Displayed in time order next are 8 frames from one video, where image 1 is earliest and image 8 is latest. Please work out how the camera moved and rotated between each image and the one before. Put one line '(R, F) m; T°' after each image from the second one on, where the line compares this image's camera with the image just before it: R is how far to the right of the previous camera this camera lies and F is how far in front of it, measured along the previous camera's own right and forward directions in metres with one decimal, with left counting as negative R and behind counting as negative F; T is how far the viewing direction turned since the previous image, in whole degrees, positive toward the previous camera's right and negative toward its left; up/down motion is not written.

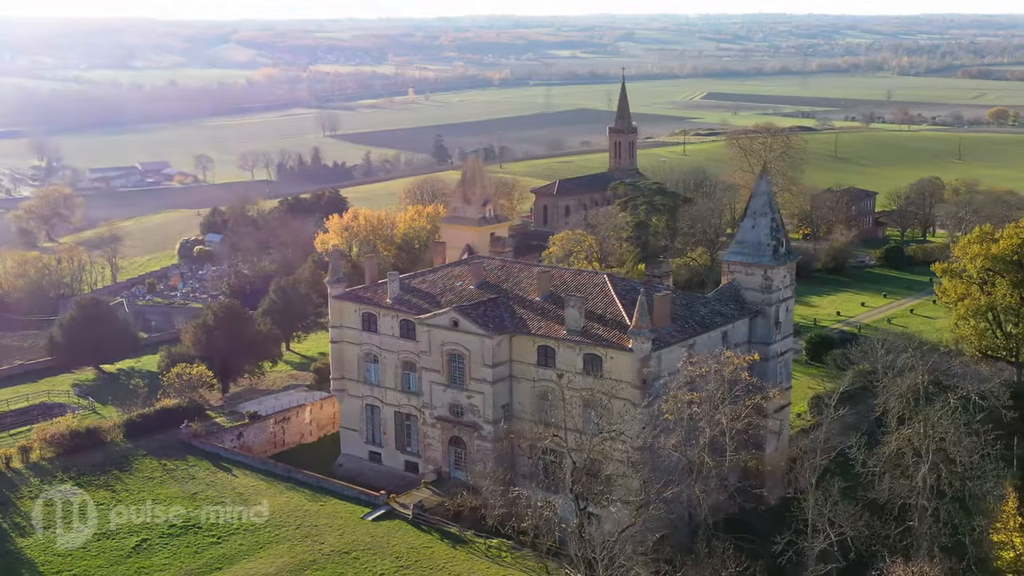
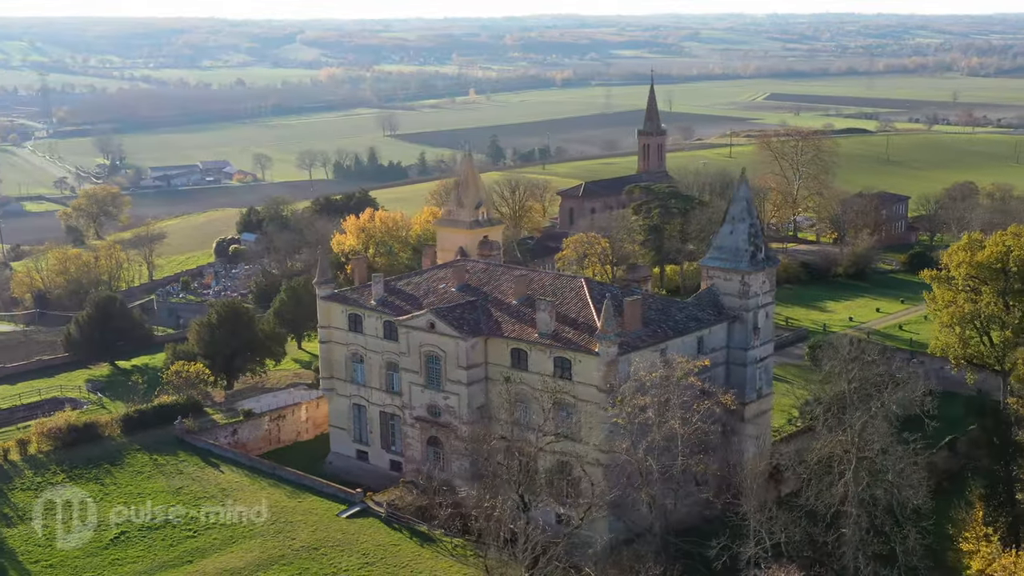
(+2.8, -0.5) m; -3°
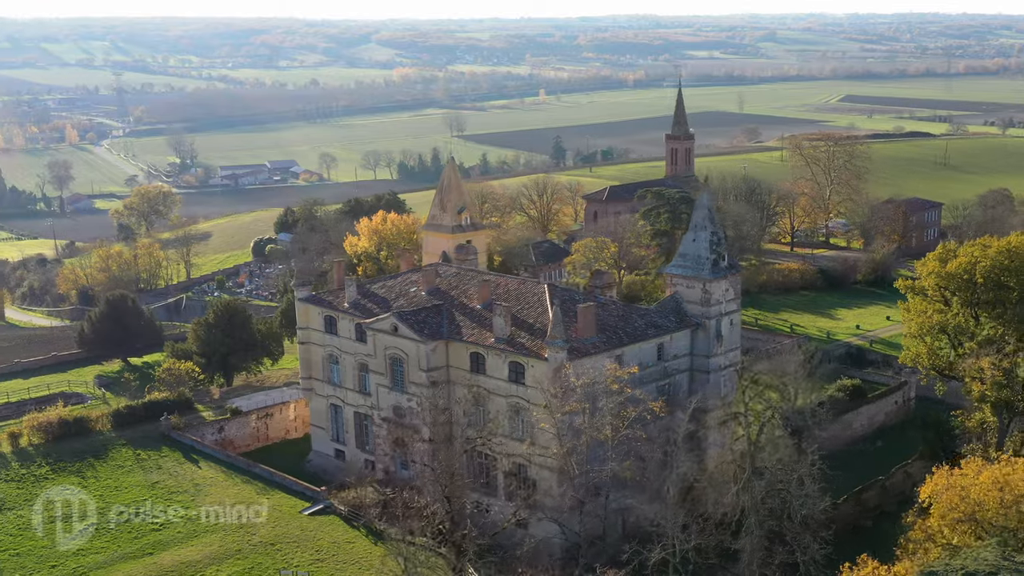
(+3.6, -0.6) m; -3°
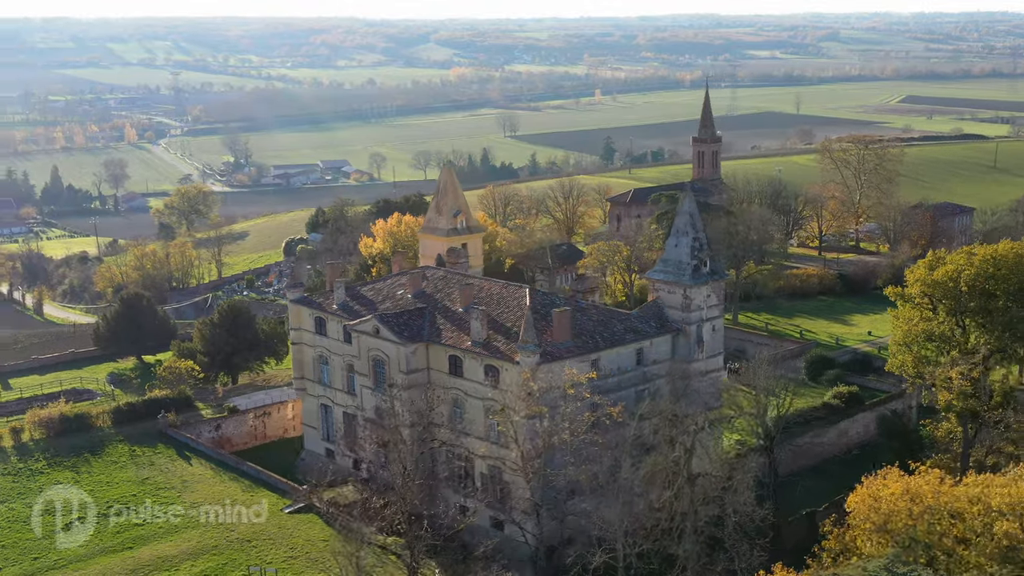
(+2.5, -0.3) m; -3°
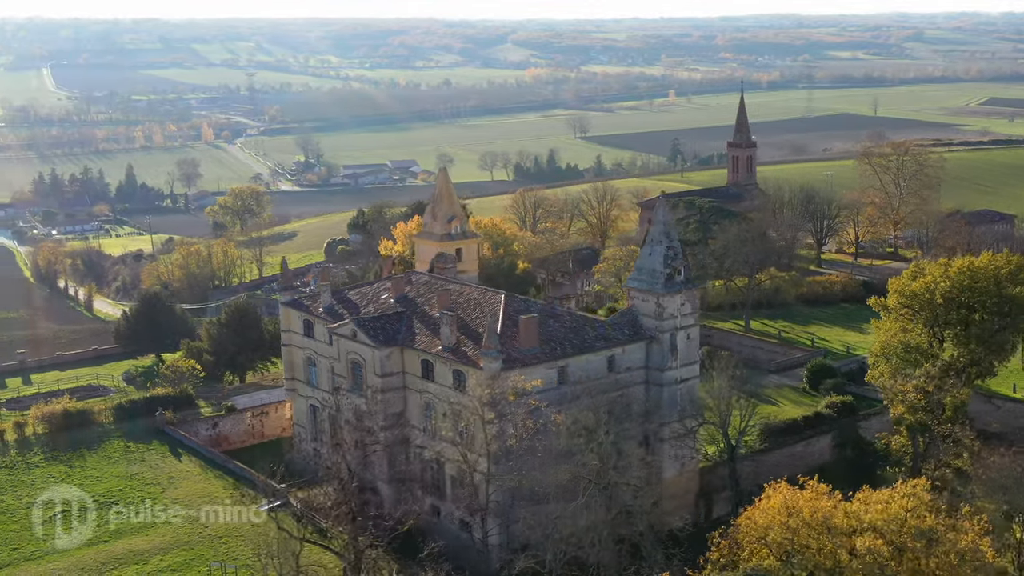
(+3.4, -0.4) m; -3°
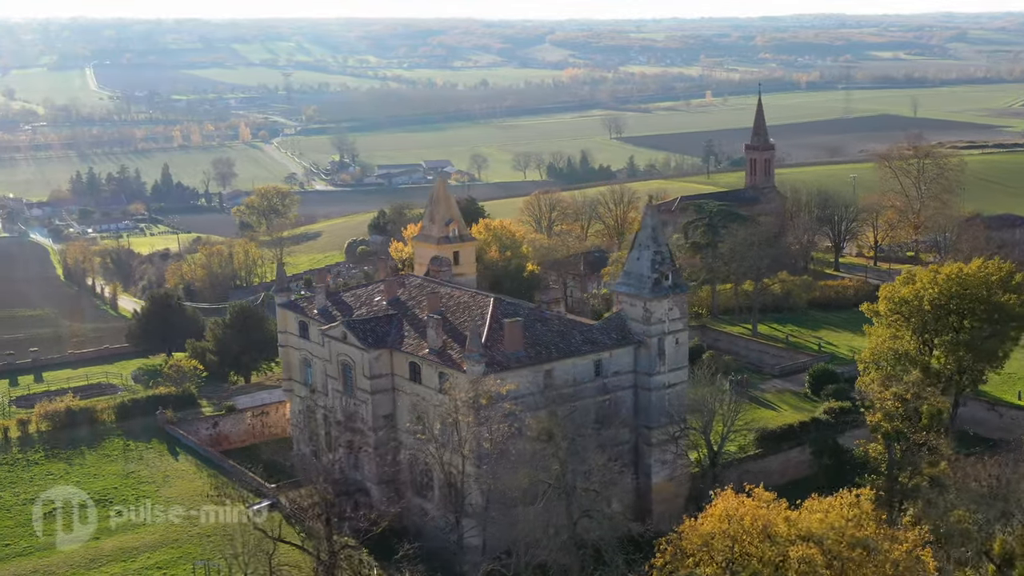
(+1.7, -0.2) m; -2°
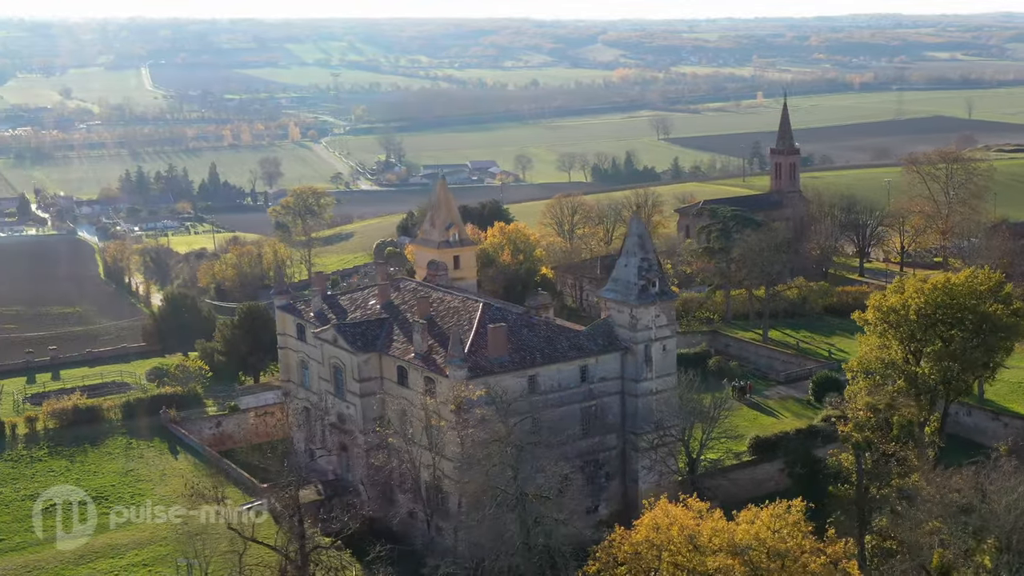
(+2.1, -0.3) m; -2°
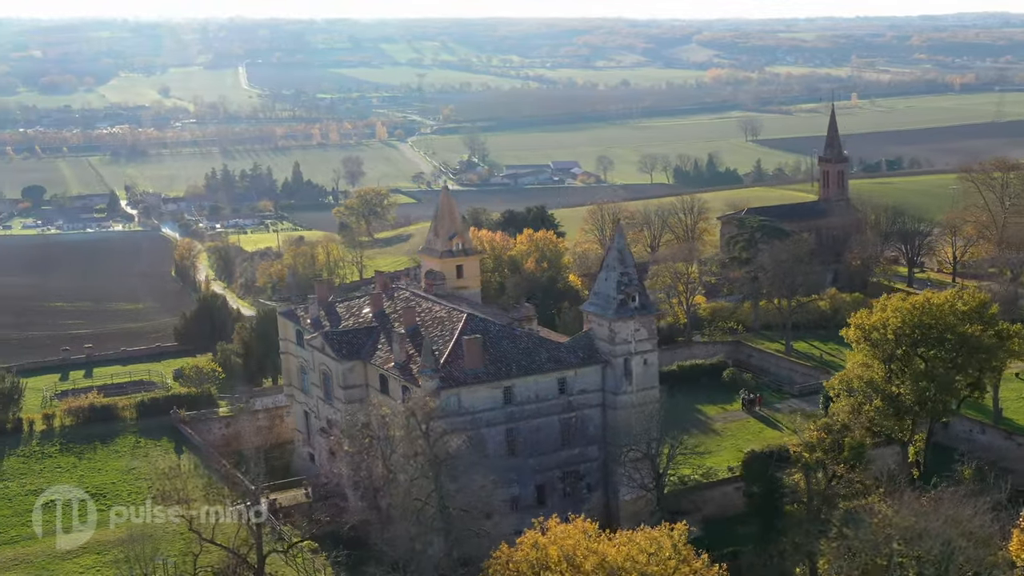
(+3.7, -0.3) m; -4°
